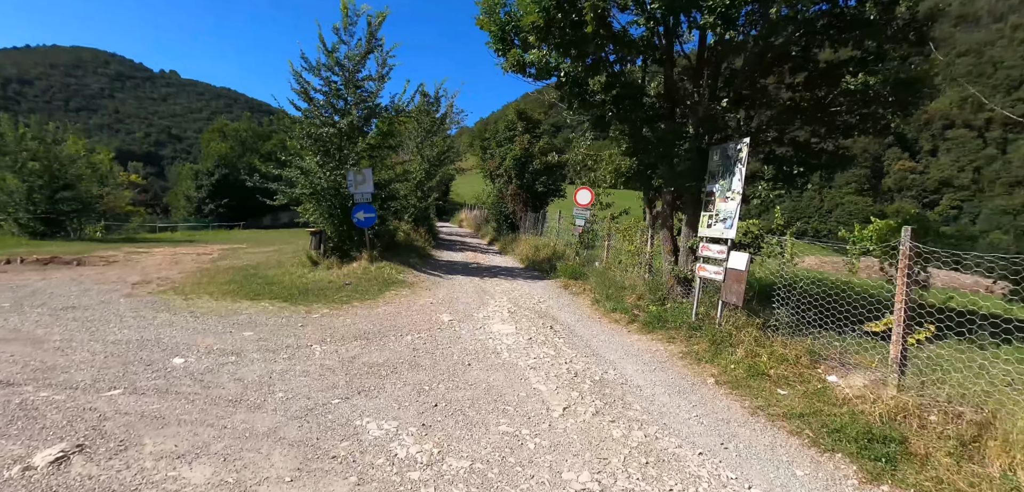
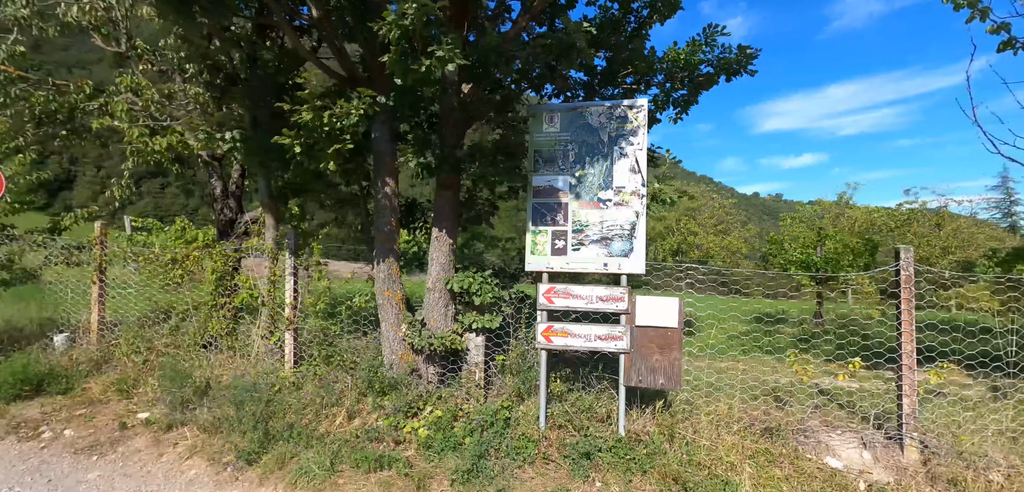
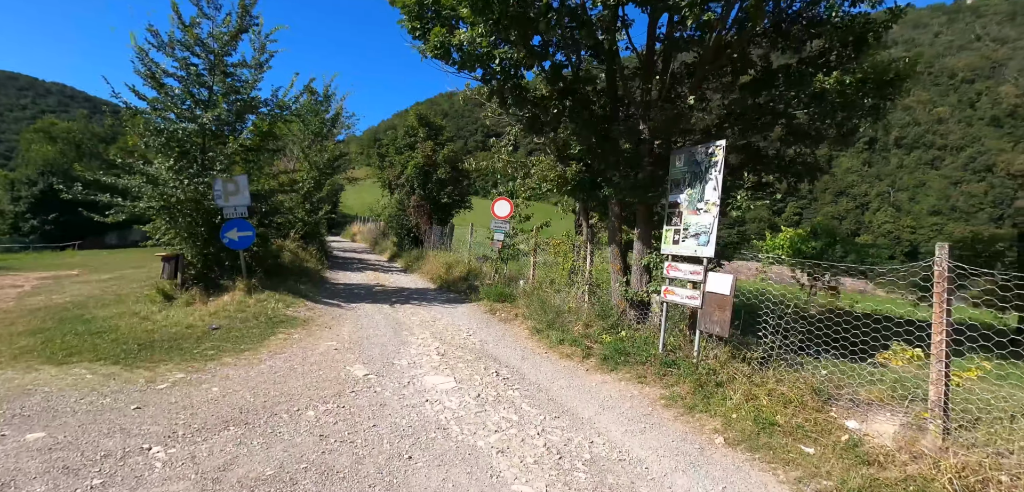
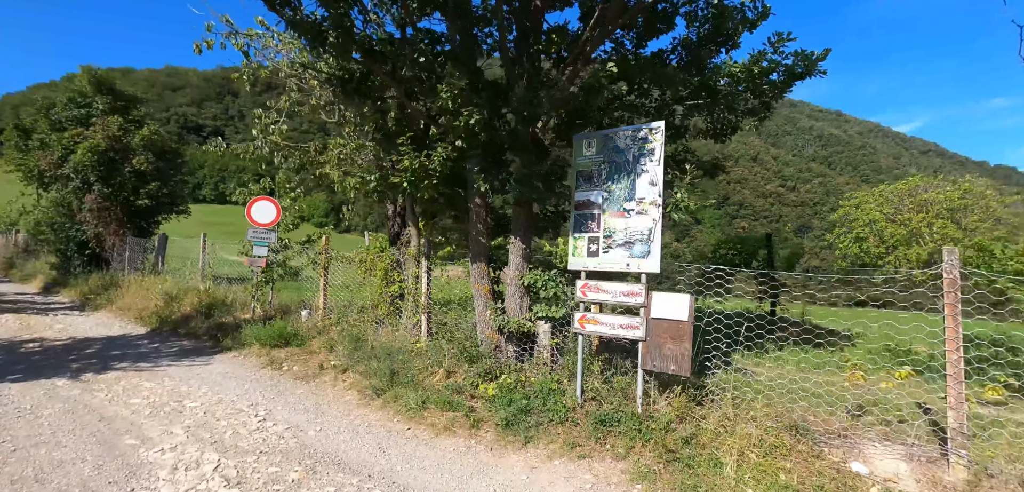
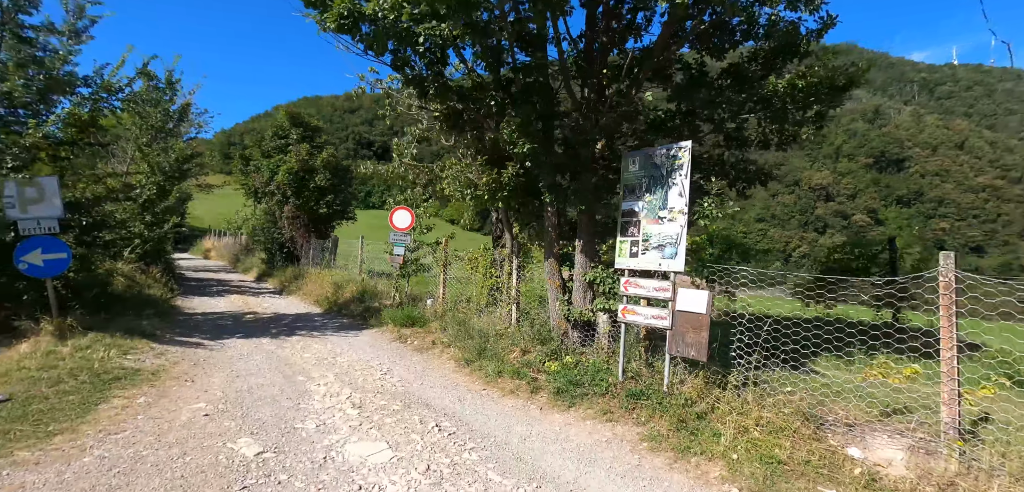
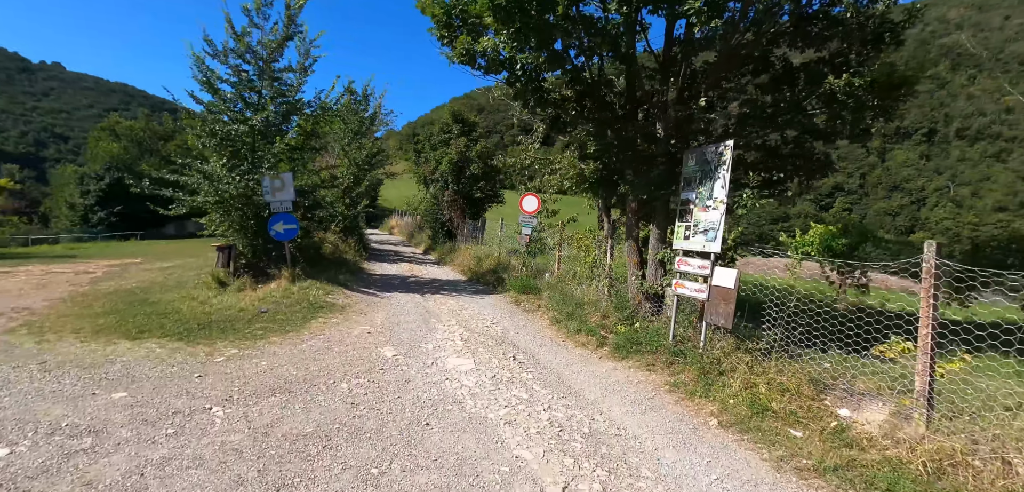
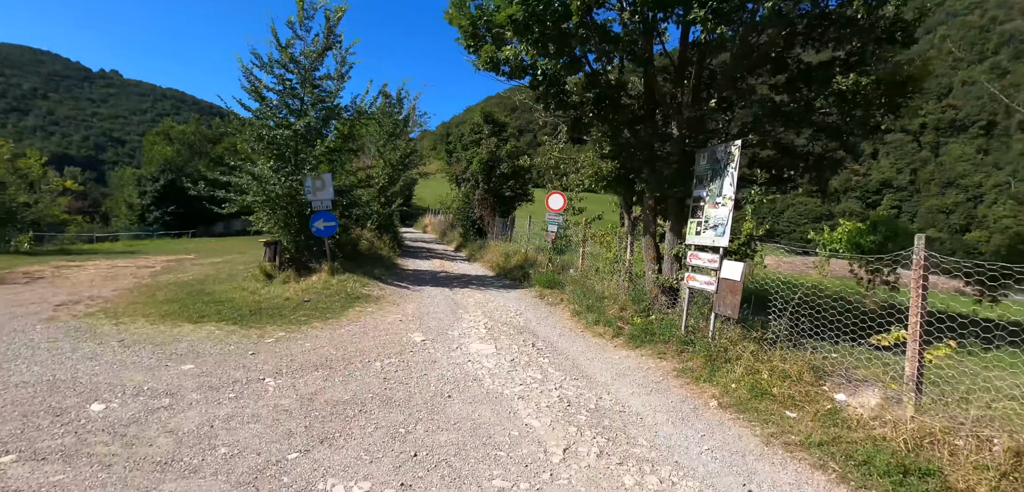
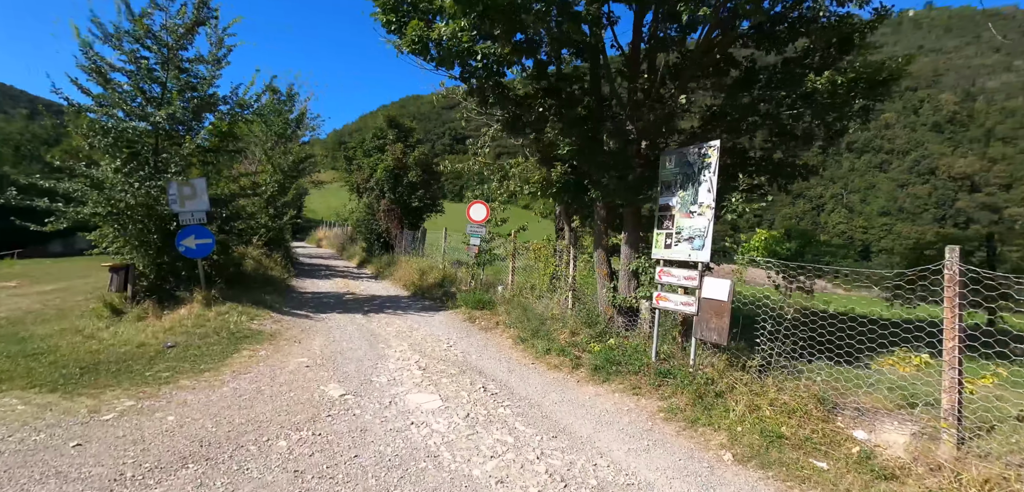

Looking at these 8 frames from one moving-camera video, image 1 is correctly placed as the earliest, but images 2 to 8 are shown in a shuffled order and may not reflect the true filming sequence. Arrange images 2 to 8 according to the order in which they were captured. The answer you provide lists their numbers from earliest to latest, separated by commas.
7, 6, 3, 8, 5, 4, 2
